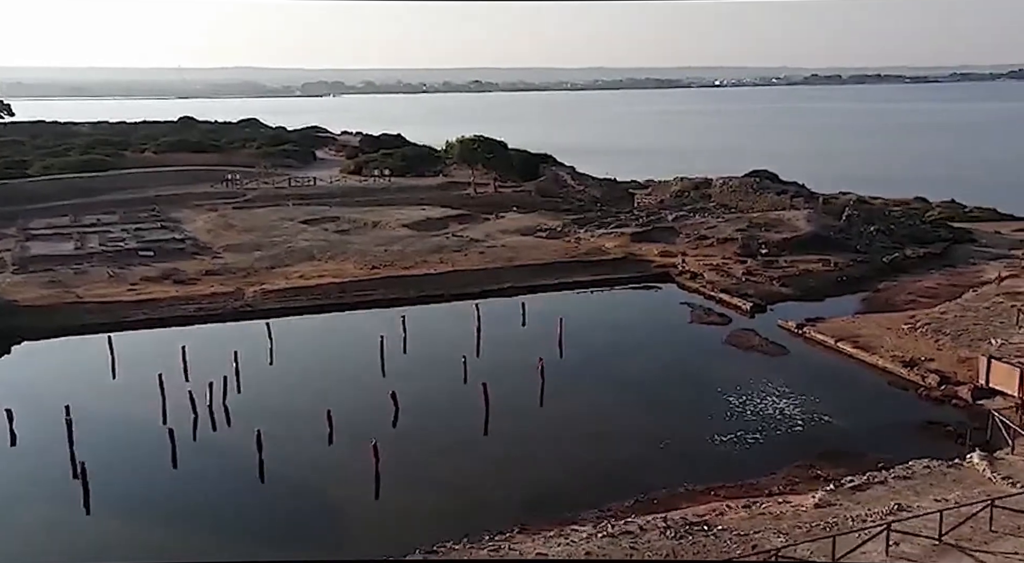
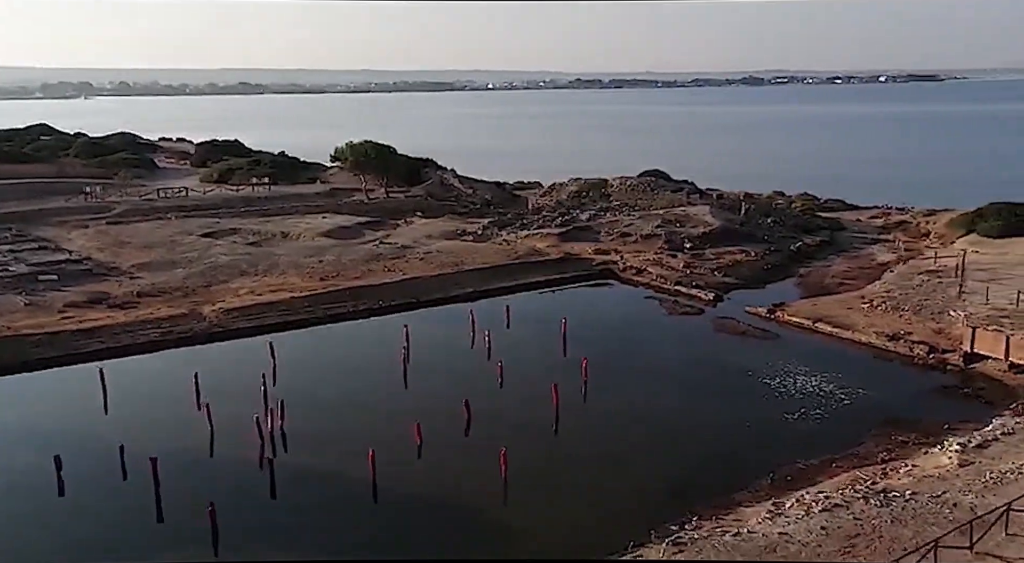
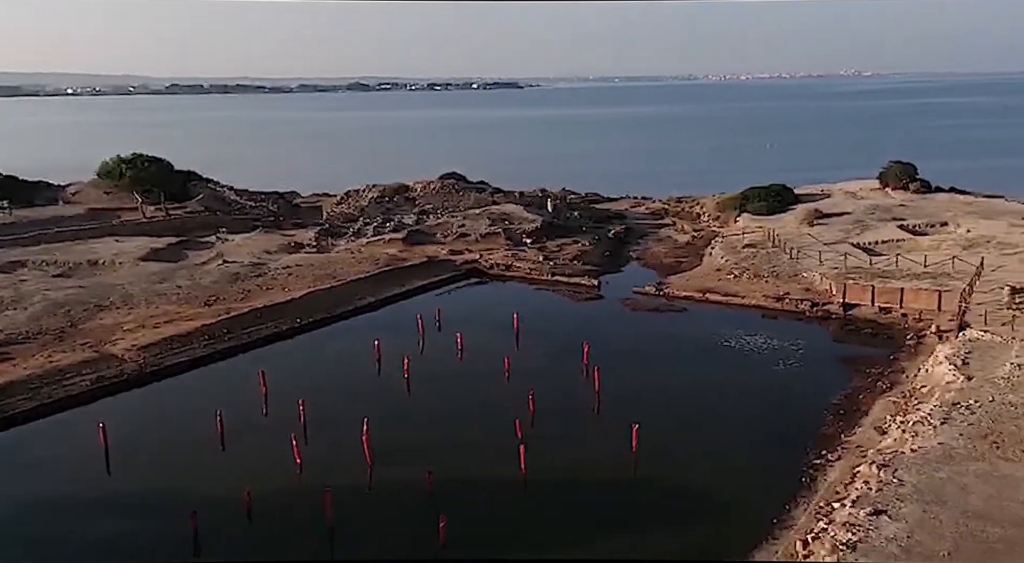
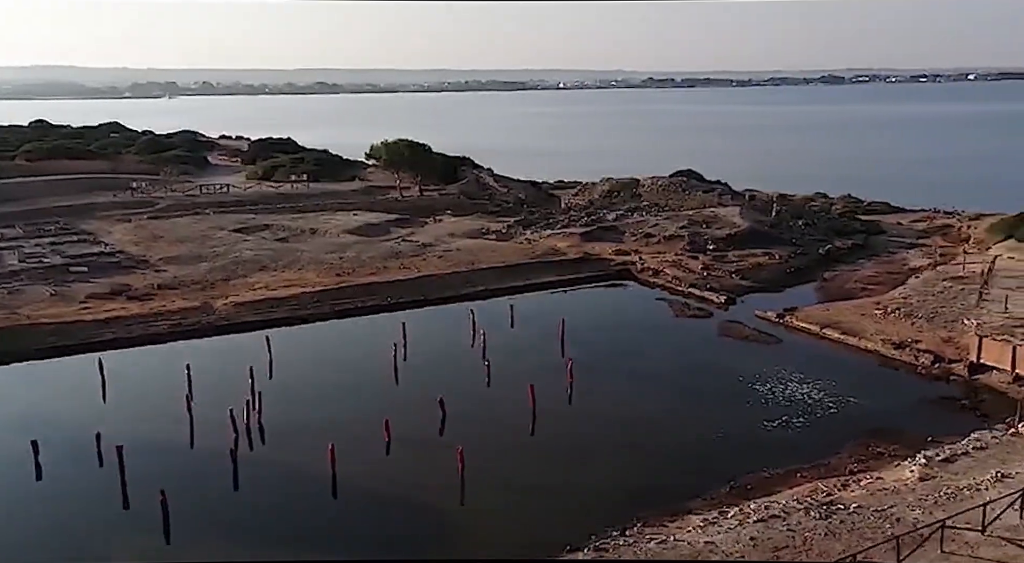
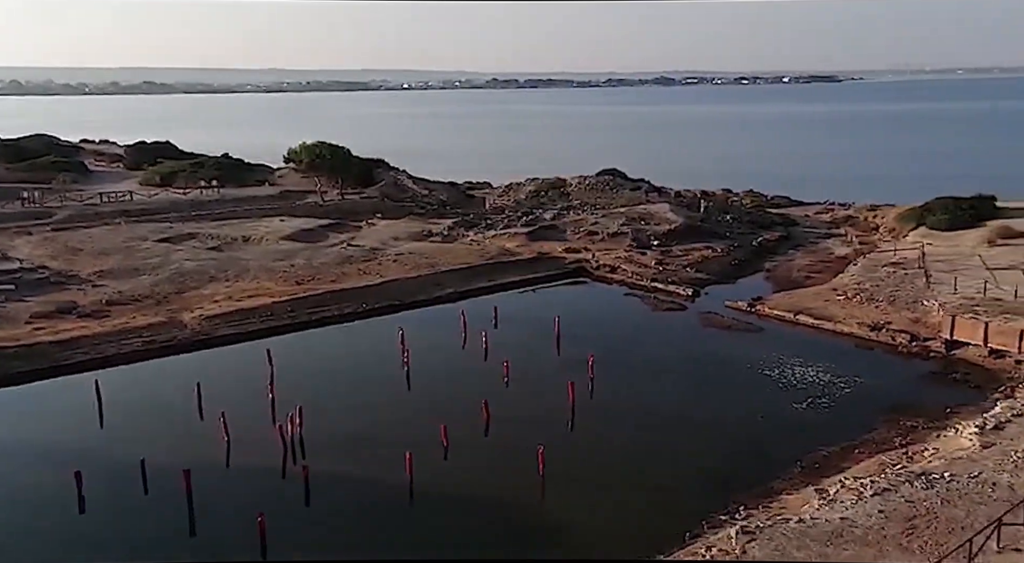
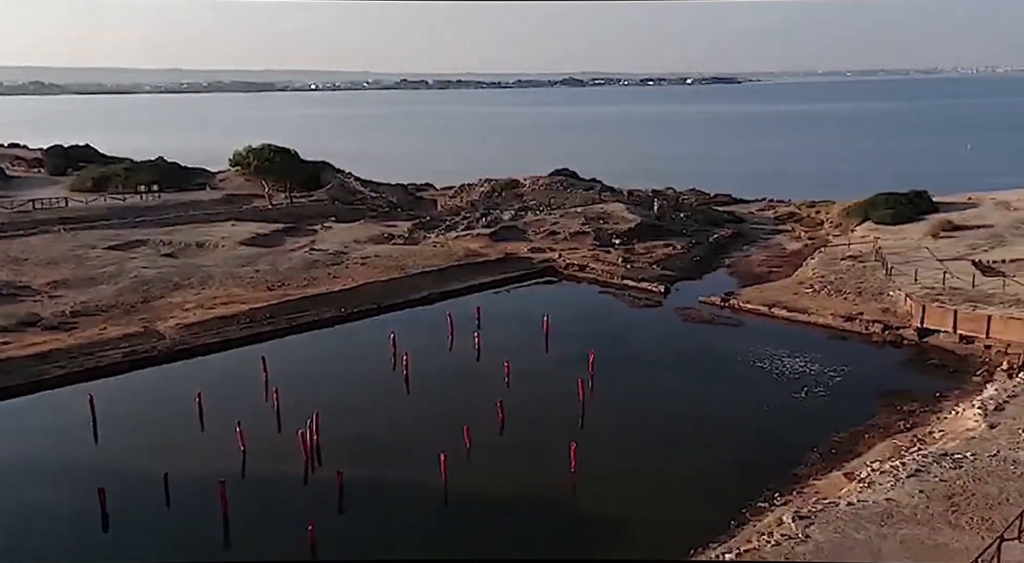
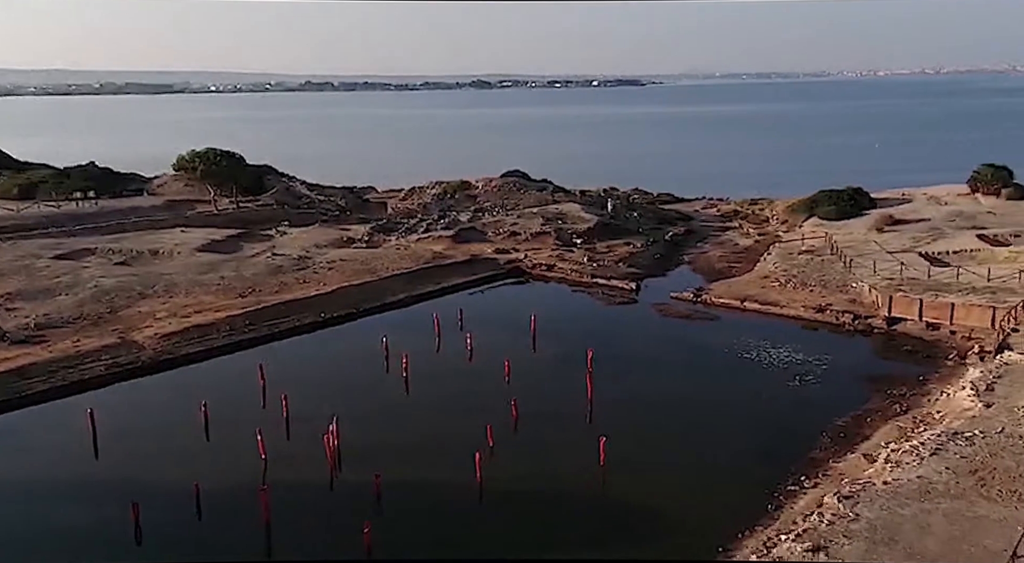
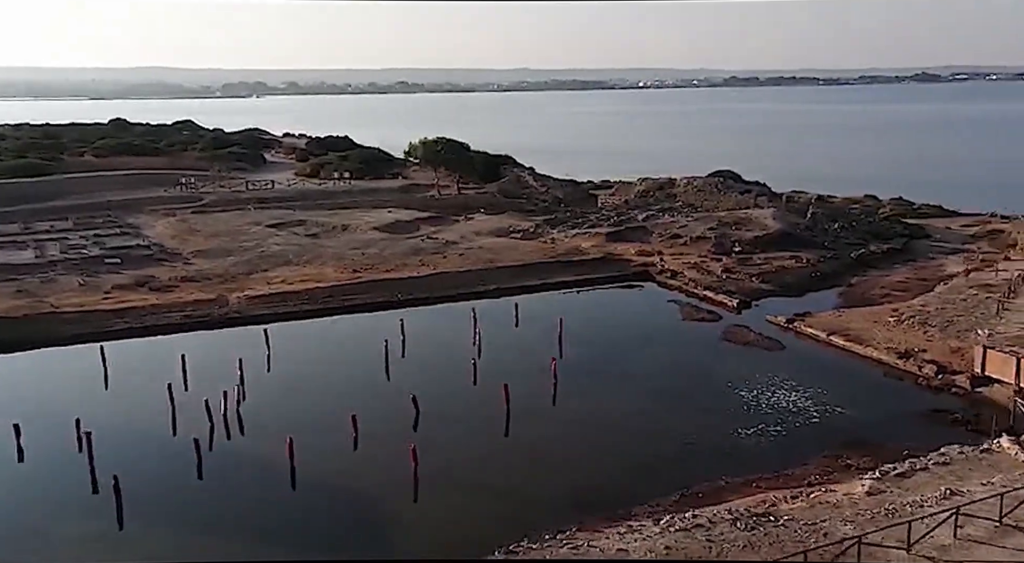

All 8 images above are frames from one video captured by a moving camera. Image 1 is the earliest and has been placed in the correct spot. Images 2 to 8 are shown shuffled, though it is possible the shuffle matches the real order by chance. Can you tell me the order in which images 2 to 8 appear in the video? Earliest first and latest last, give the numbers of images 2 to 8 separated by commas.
8, 4, 2, 5, 6, 7, 3
